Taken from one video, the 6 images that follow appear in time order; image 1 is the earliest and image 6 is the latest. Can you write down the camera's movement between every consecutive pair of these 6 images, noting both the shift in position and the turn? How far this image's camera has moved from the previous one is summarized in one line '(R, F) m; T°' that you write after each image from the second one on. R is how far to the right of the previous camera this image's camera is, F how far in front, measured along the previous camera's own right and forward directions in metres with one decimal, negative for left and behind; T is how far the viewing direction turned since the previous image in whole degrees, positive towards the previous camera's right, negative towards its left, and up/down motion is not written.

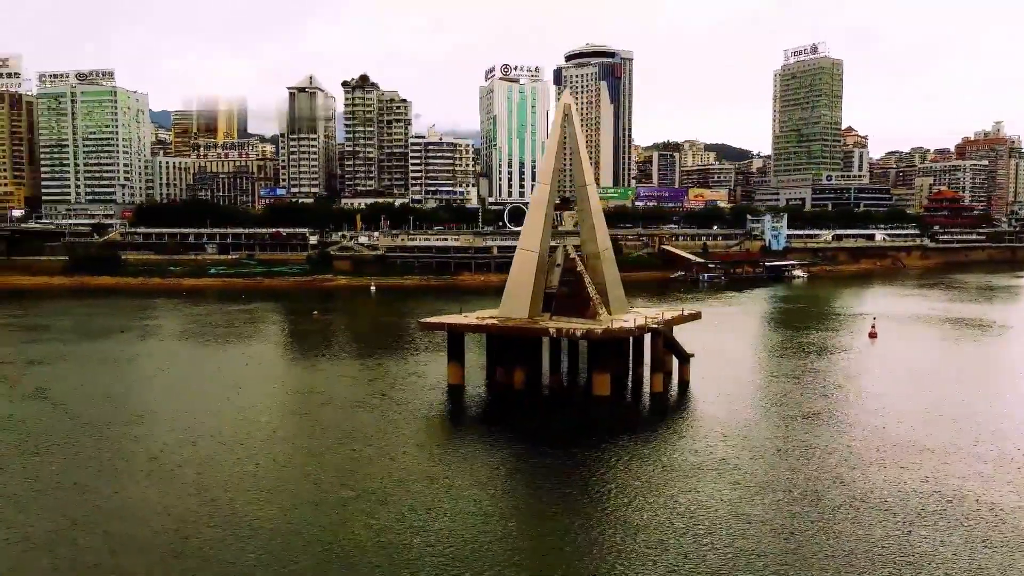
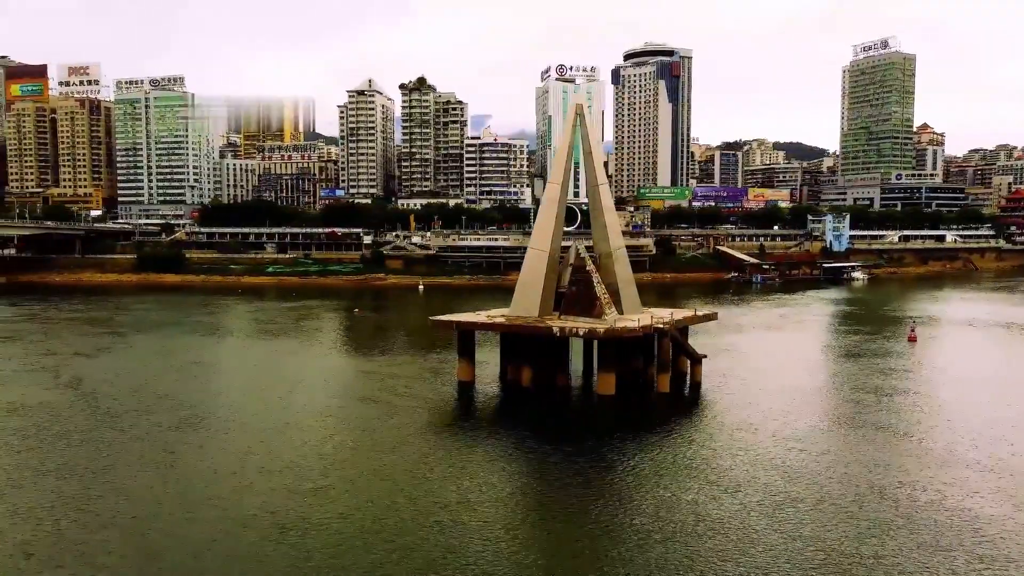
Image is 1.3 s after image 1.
(+1.8, -0.2) m; -5°
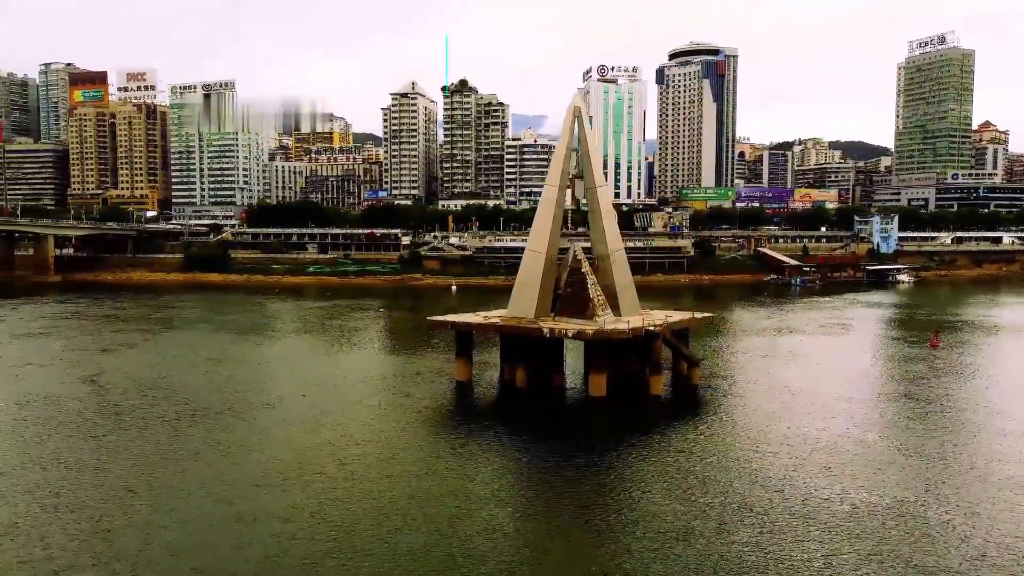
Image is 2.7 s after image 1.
(+1.8, -0.2) m; -4°
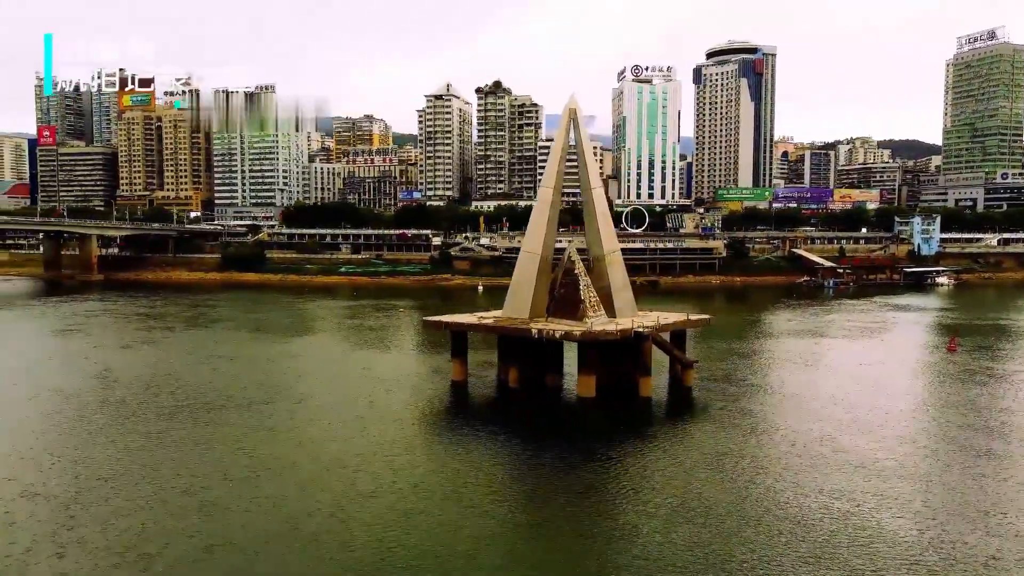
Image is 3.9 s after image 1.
(+1.6, -0.2) m; -3°
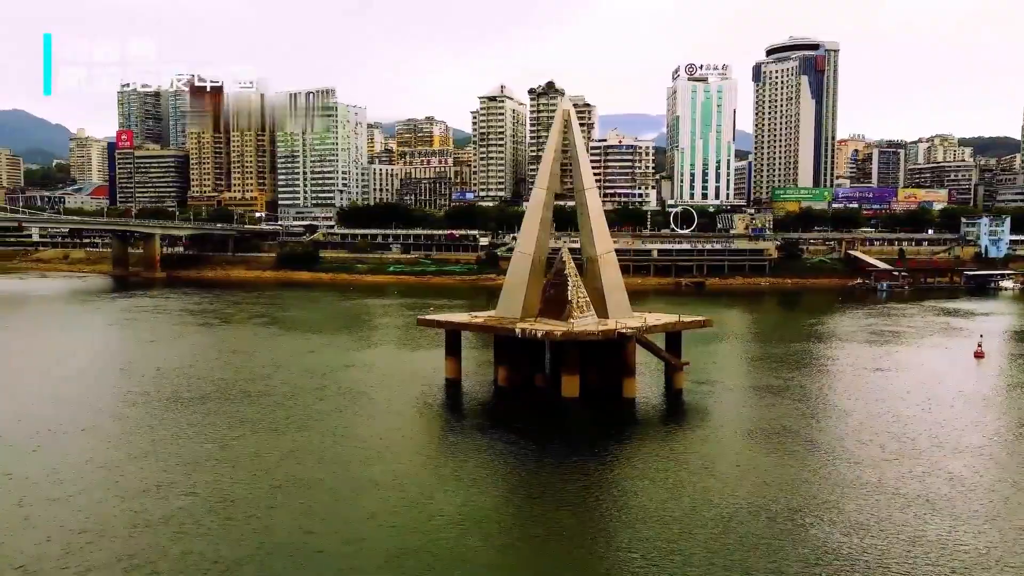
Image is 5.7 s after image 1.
(+2.5, -0.1) m; -5°
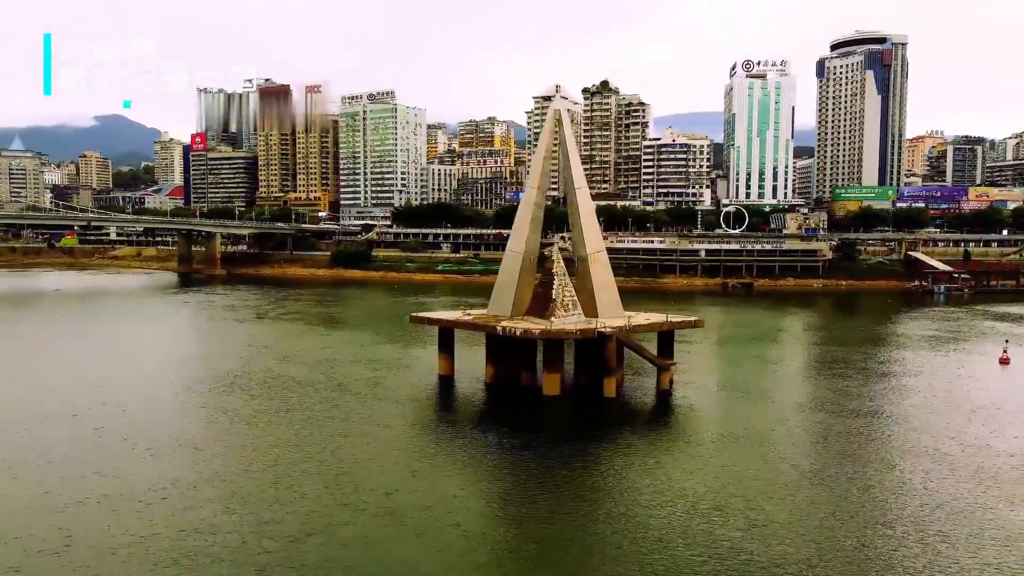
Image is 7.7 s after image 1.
(+2.6, -0.1) m; -5°
